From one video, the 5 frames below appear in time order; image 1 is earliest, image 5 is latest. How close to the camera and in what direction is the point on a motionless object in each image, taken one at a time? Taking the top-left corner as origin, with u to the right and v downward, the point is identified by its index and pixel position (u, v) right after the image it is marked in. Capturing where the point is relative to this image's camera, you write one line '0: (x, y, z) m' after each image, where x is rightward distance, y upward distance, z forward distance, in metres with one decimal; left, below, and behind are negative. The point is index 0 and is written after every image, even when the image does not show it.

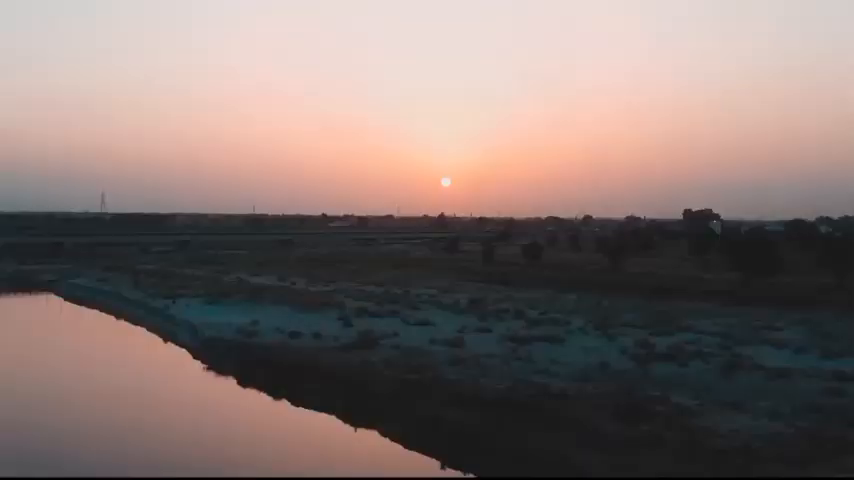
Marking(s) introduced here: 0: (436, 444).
0: (+0.2, -4.3, +19.9) m
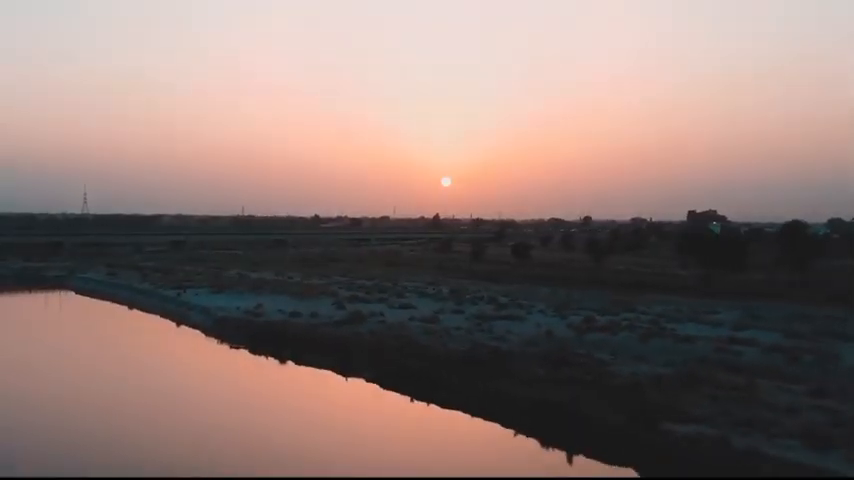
0: (-0.6, -4.0, +25.7) m
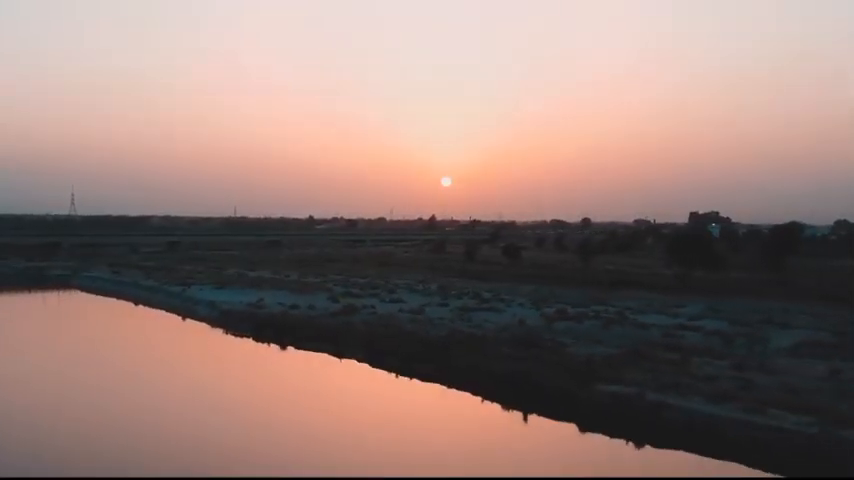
0: (-1.1, -4.0, +29.6) m
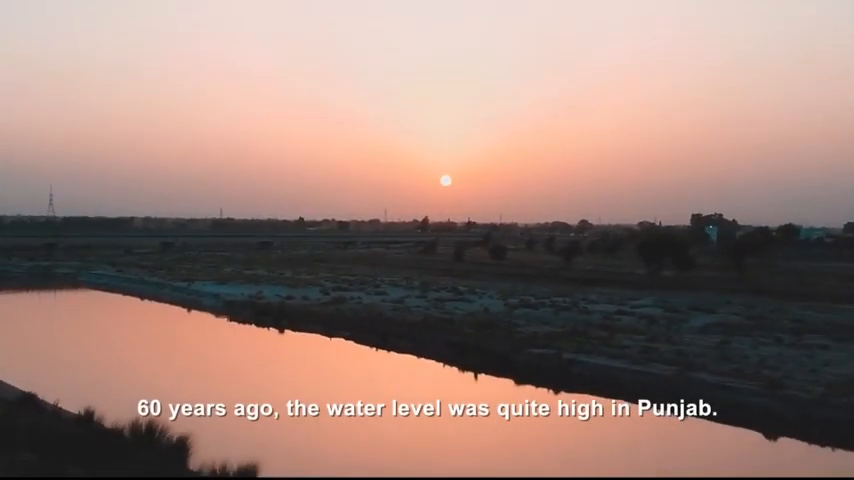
0: (-2.1, -3.9, +35.4) m
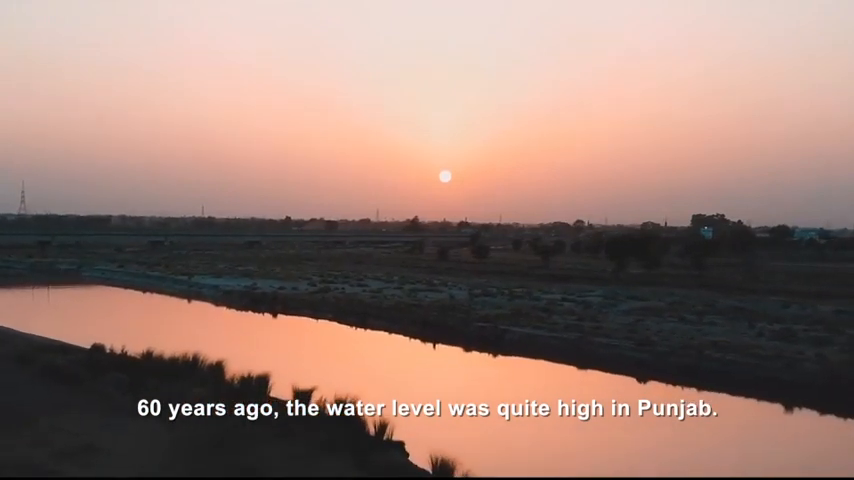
0: (-3.4, -3.7, +42.1) m
